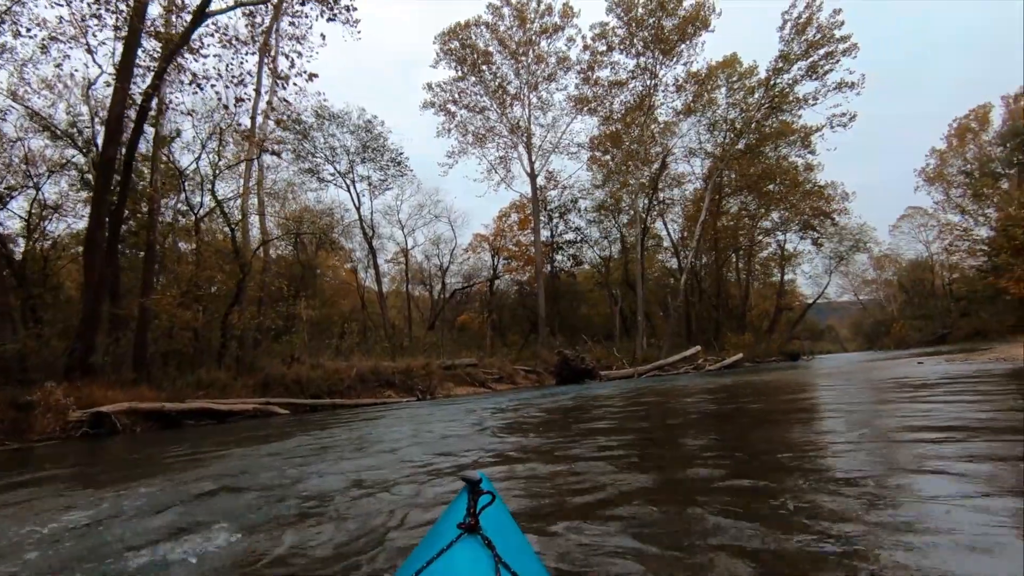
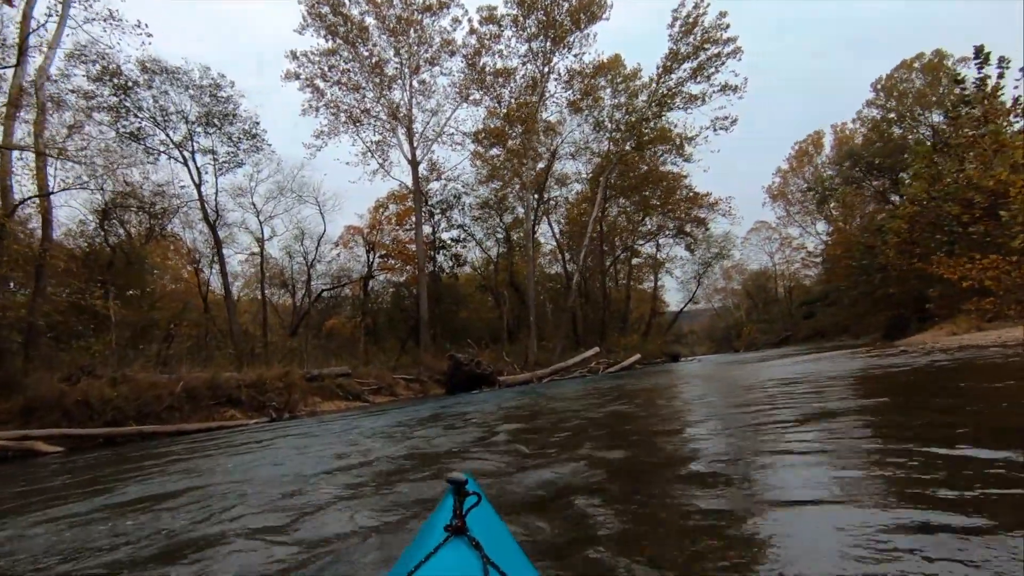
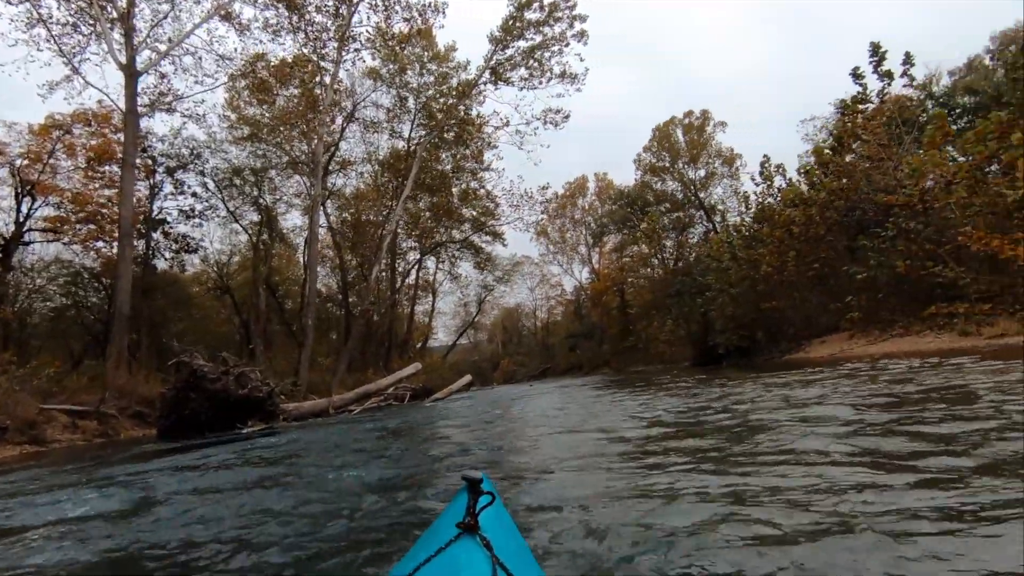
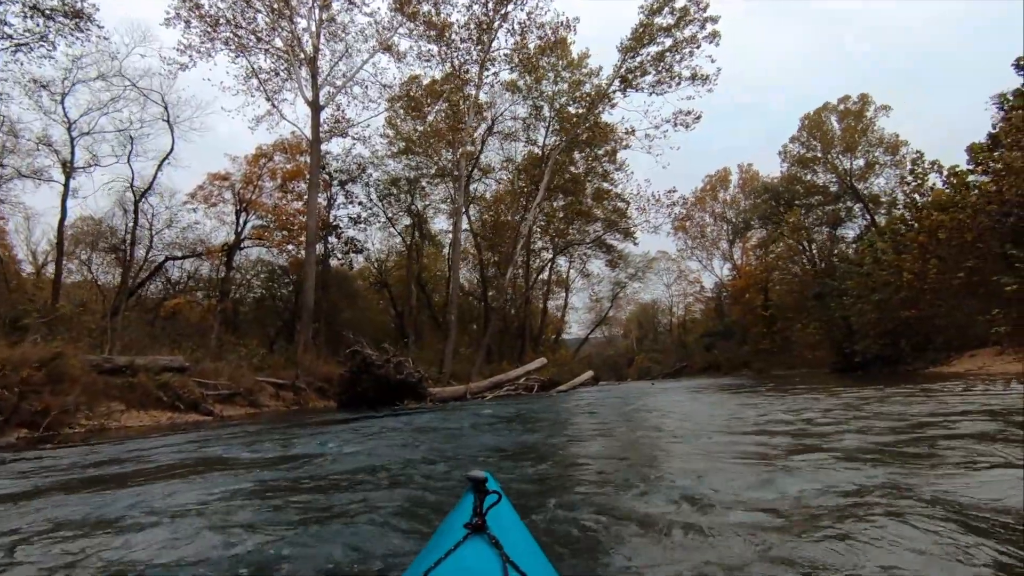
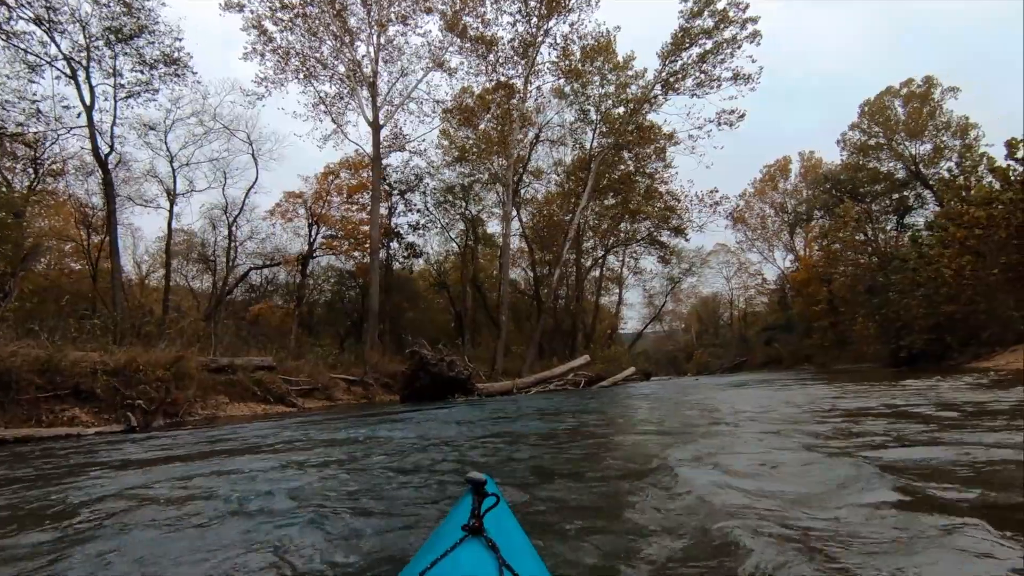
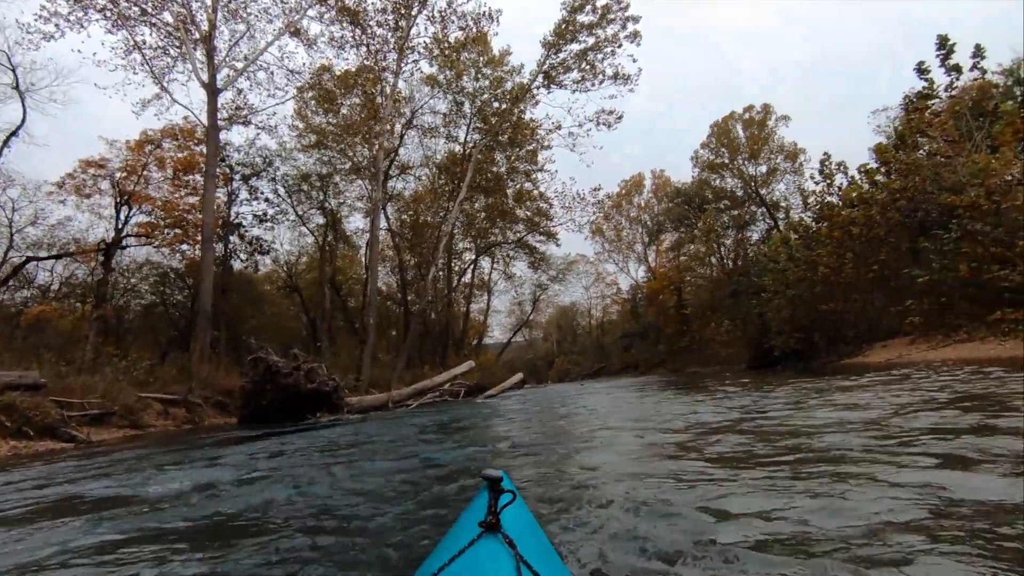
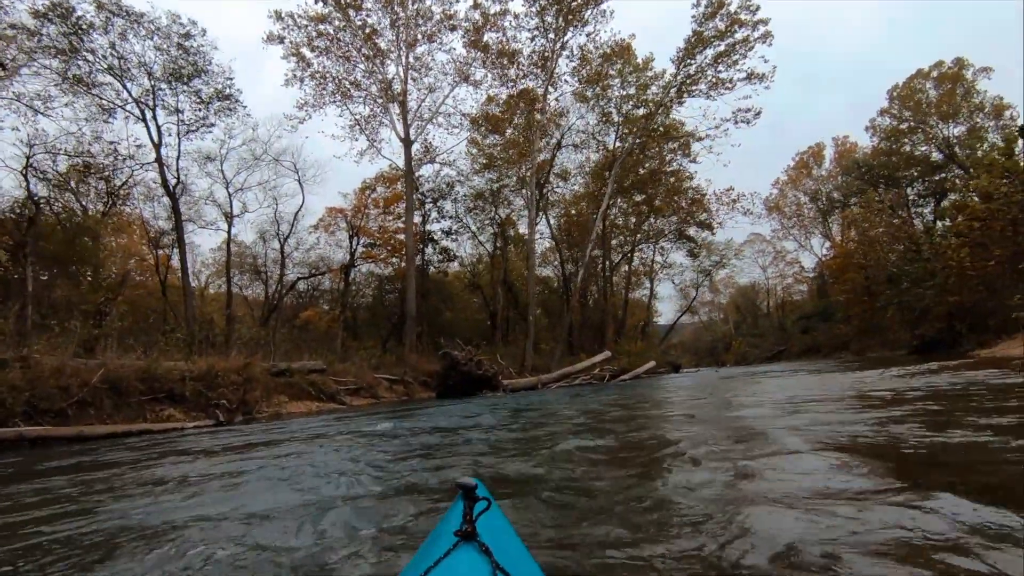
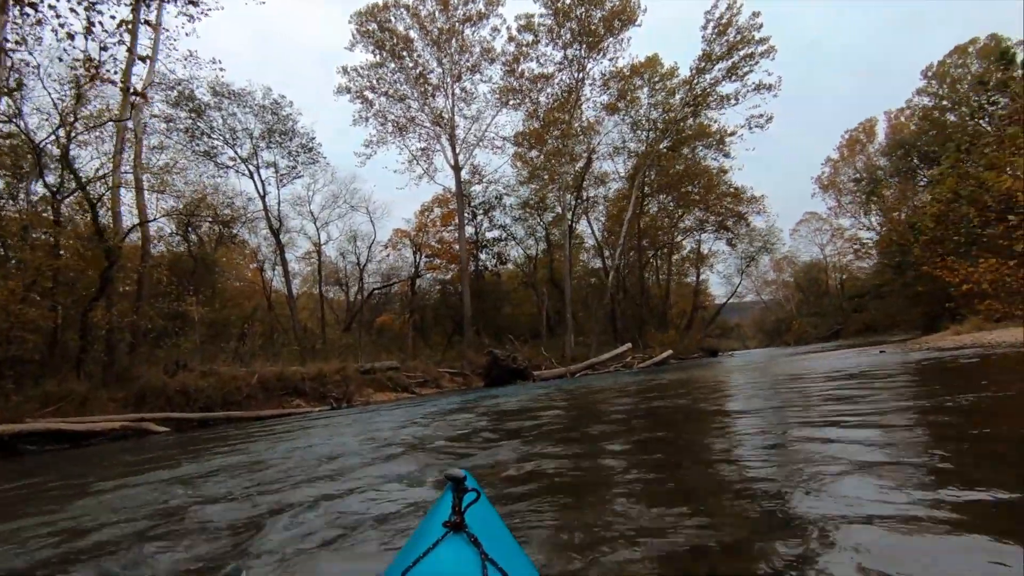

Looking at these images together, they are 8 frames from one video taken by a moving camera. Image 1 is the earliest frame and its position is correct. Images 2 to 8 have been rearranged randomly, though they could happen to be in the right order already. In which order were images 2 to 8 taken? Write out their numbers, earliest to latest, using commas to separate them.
8, 2, 7, 5, 4, 6, 3
